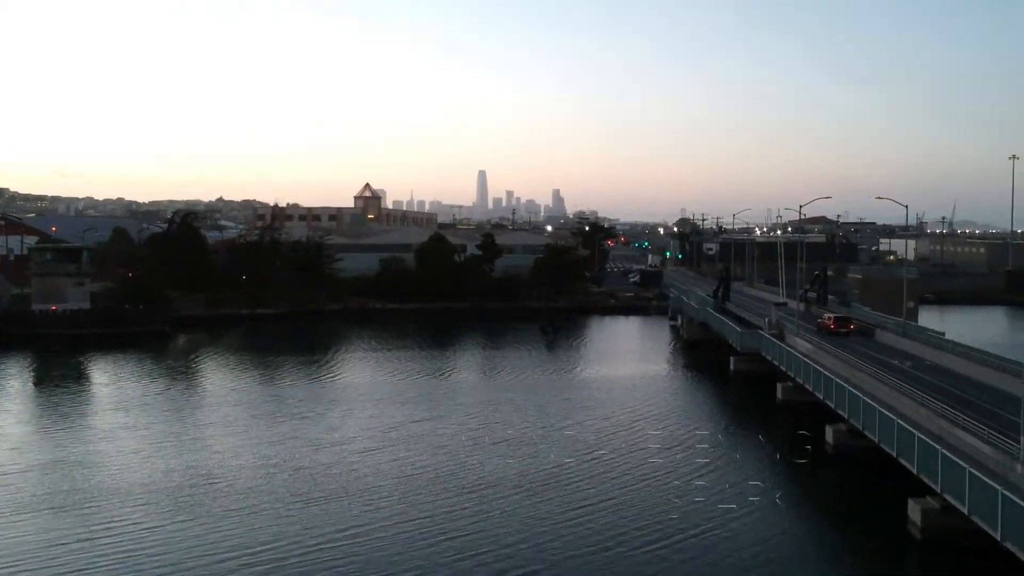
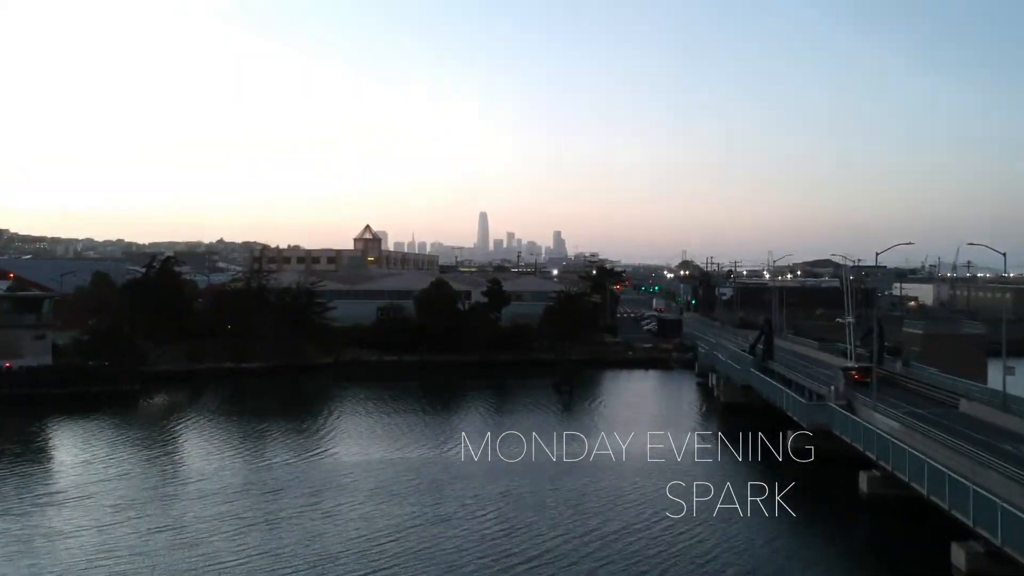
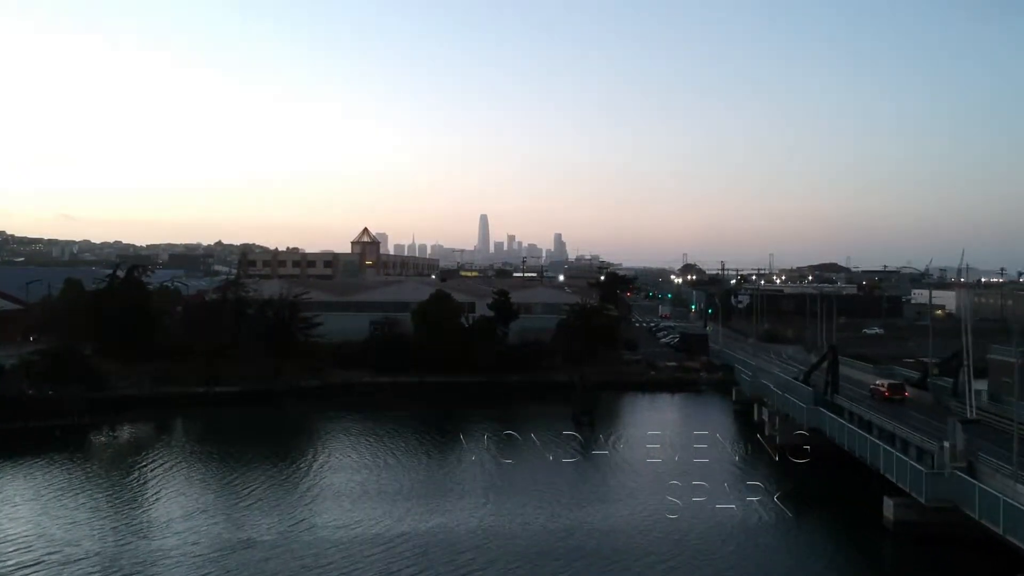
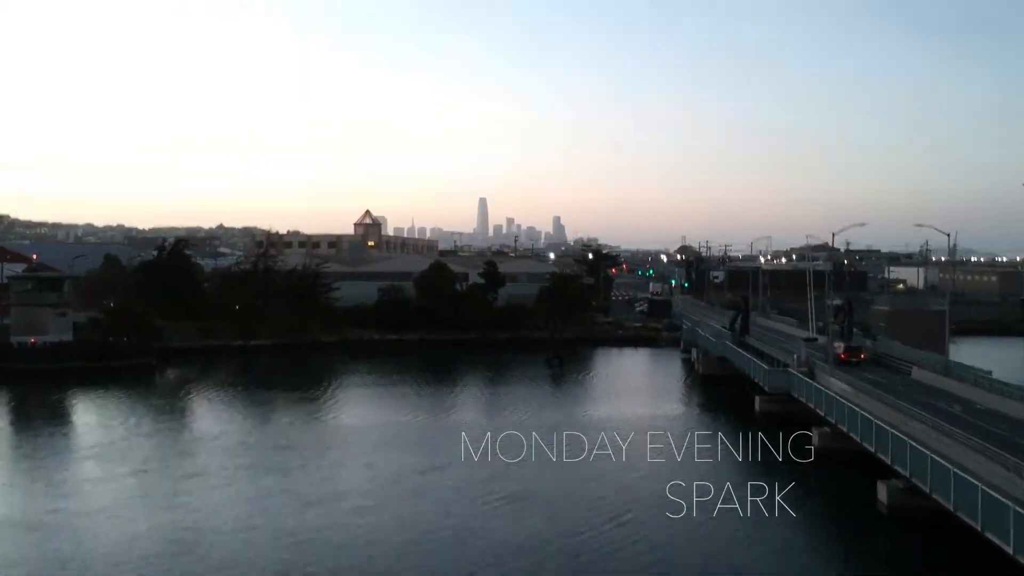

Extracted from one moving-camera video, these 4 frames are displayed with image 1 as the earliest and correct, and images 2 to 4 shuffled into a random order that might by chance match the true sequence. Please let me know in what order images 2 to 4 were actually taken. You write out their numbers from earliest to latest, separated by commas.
4, 2, 3
